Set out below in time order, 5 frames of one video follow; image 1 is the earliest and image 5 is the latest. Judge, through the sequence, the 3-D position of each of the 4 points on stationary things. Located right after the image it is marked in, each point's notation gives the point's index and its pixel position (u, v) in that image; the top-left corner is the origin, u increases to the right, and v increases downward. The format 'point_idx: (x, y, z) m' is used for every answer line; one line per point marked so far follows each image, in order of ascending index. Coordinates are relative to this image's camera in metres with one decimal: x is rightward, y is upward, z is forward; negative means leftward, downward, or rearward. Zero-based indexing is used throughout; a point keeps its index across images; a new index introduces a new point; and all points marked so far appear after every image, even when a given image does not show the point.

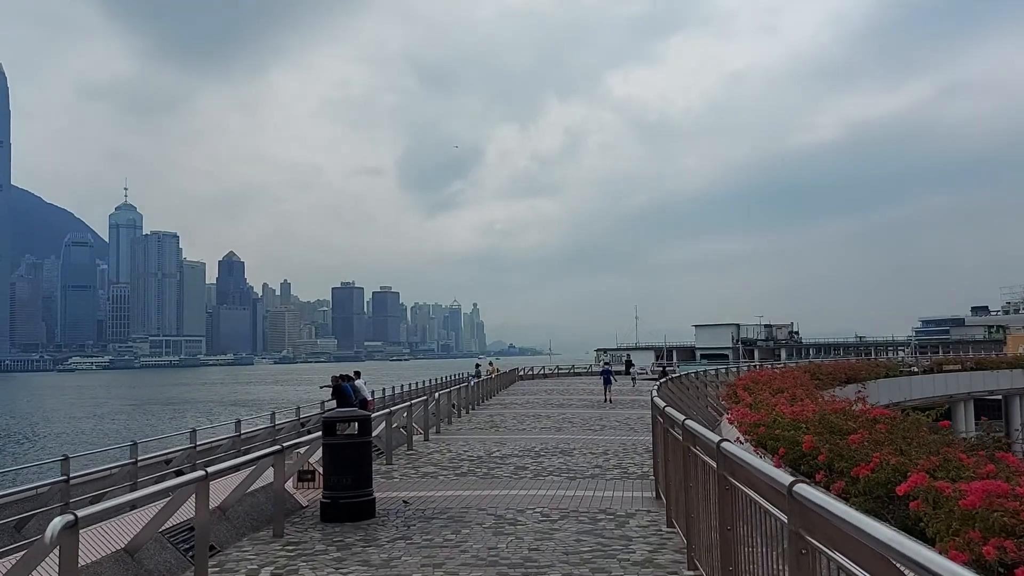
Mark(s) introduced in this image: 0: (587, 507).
0: (+0.9, -2.7, +10.4) m
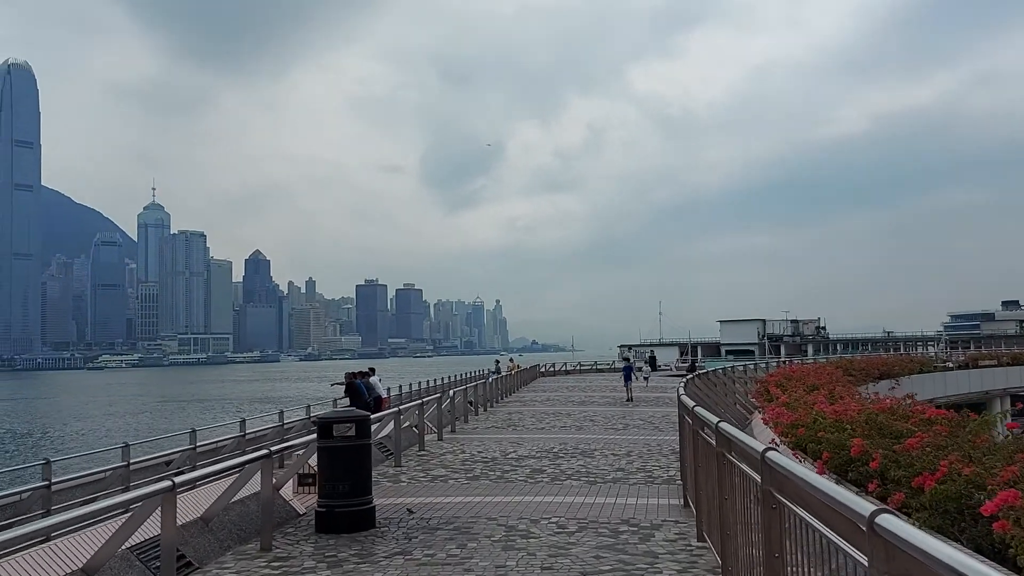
0: (+1.1, -2.5, +9.5) m
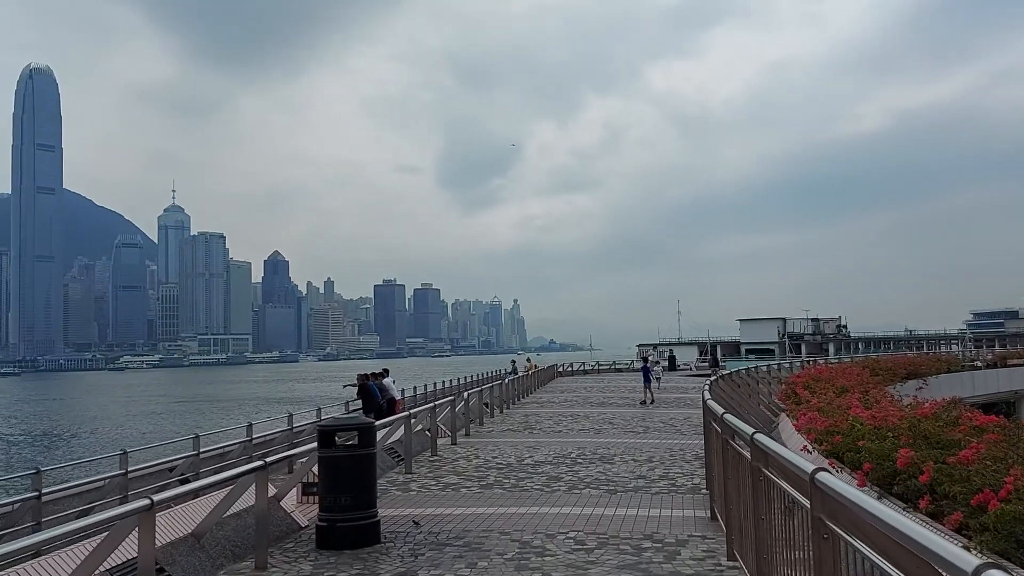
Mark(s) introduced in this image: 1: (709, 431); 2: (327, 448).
0: (+1.2, -2.5, +8.9) m
1: (+2.4, -1.8, +10.5) m
2: (-1.8, -1.5, +8.3) m
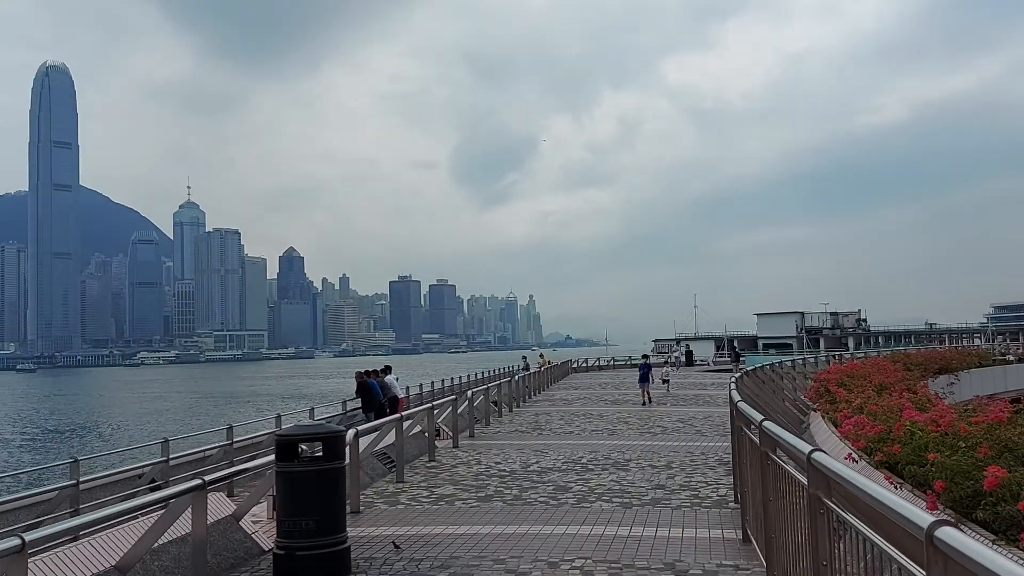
0: (+1.2, -2.4, +7.5) m
1: (+2.4, -1.6, +9.1) m
2: (-1.8, -1.4, +7.0) m
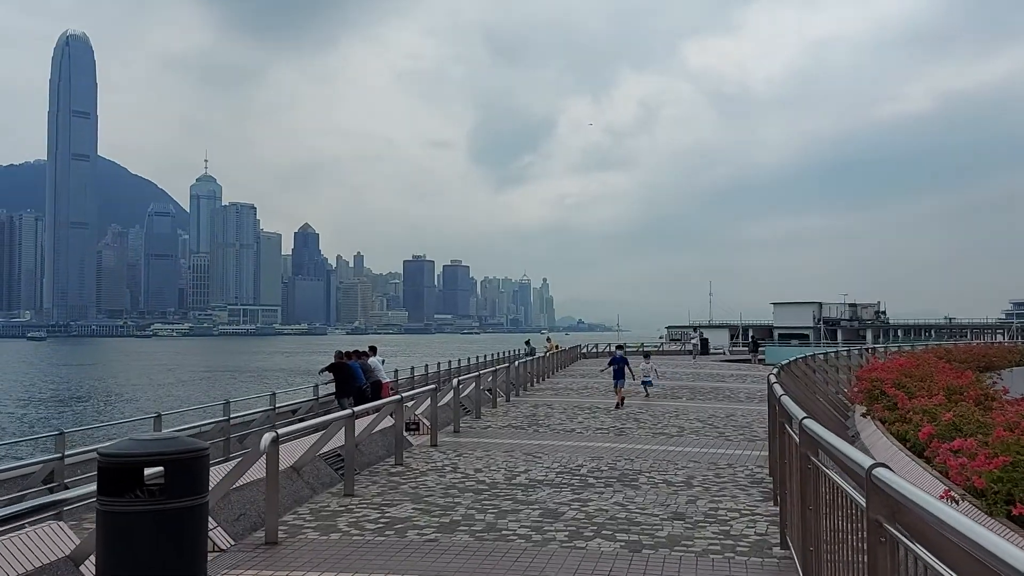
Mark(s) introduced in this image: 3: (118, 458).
0: (+0.9, -2.1, +5.0) m
1: (+2.2, -1.4, +6.6) m
2: (-2.1, -1.1, +4.5) m
3: (-2.1, -0.9, +4.5) m
